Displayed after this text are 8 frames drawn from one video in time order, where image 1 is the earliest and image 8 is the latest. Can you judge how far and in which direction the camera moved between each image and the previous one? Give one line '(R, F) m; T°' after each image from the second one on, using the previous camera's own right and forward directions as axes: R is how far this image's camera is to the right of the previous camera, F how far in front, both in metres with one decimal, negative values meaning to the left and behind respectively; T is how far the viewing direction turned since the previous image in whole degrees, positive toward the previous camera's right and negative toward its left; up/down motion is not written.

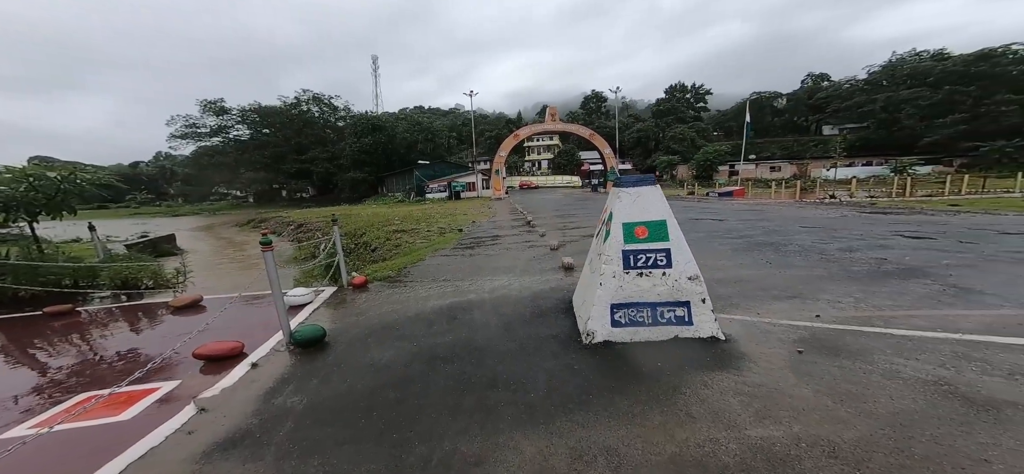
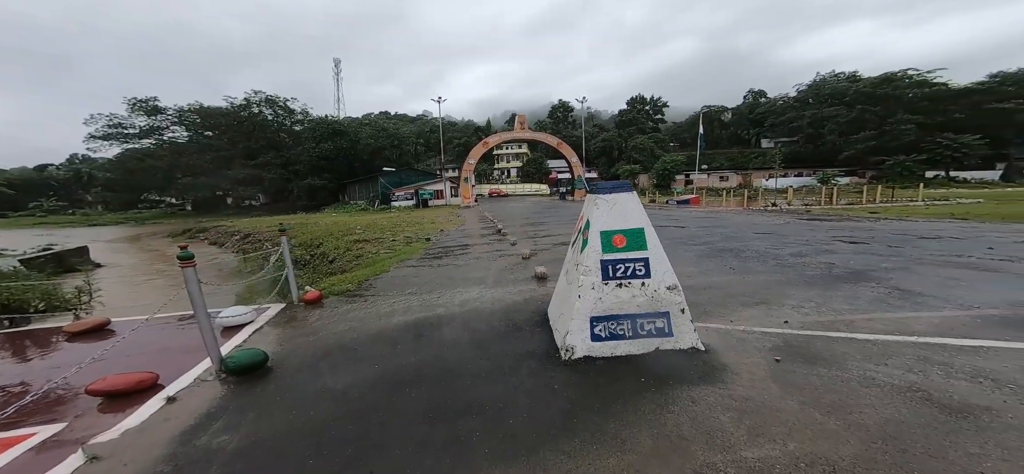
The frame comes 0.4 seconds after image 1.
(-0.1, +0.2) m; +6°
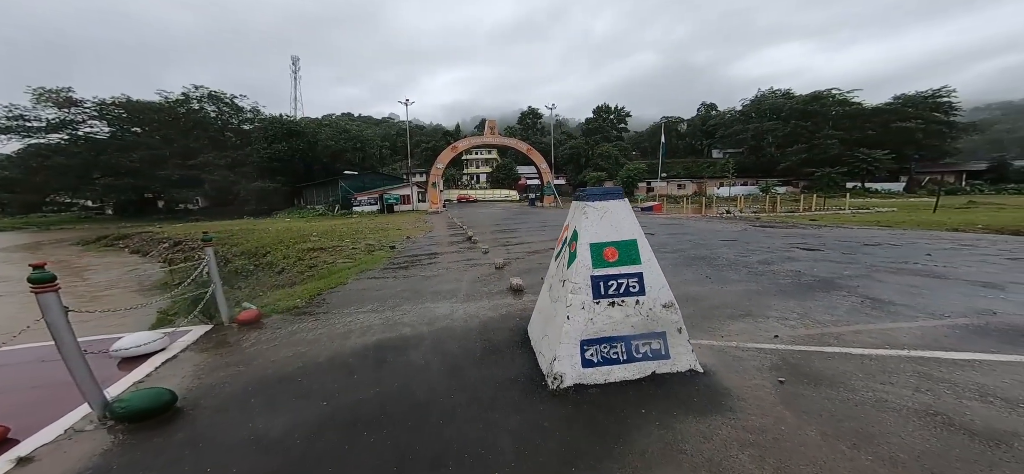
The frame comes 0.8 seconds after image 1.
(-0.1, +0.4) m; +5°
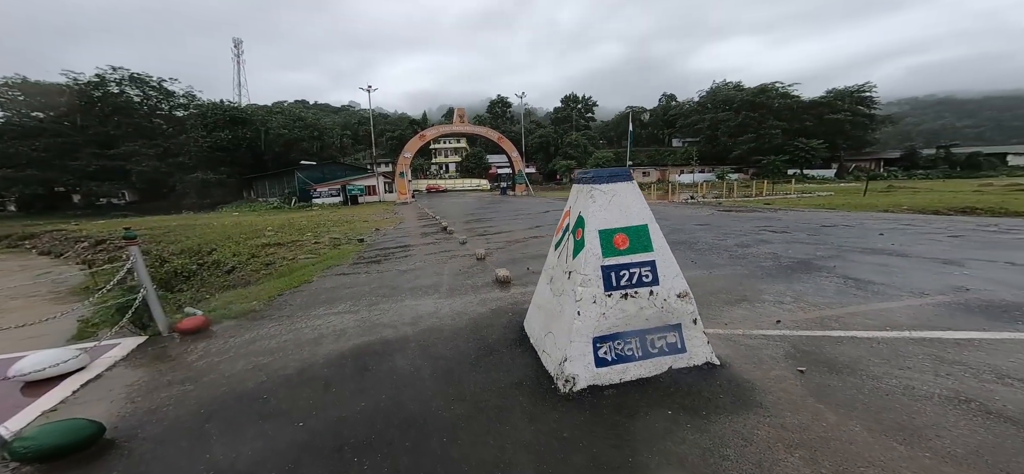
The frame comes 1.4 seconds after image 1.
(-0.2, +0.4) m; +5°
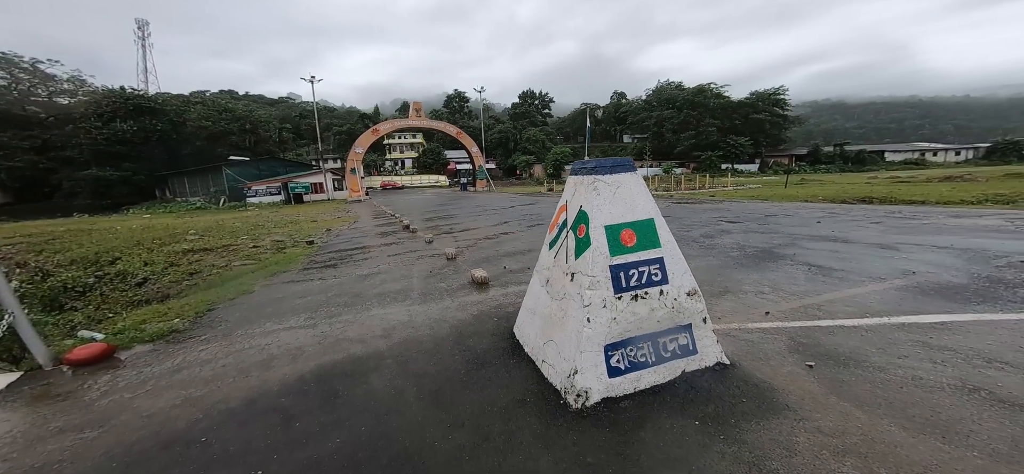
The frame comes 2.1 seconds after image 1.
(-0.3, +0.3) m; +7°
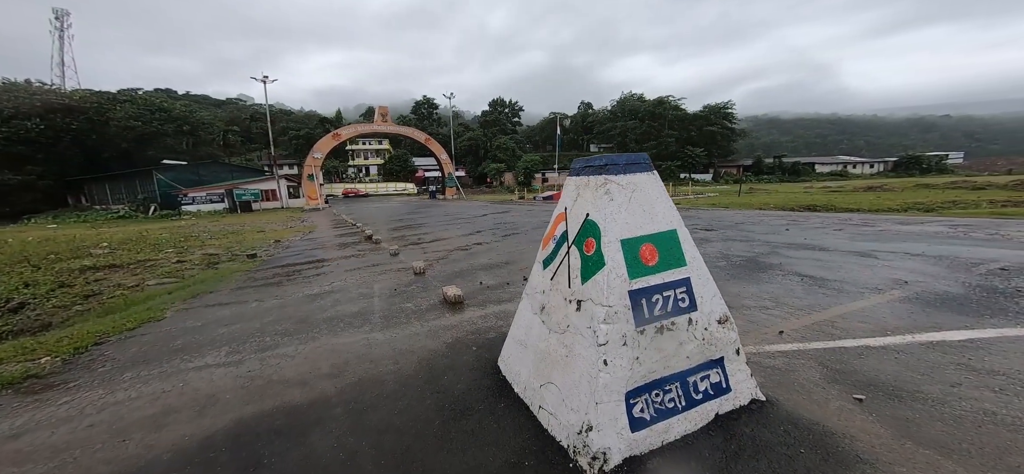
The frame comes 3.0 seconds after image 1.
(-0.1, +0.6) m; +5°
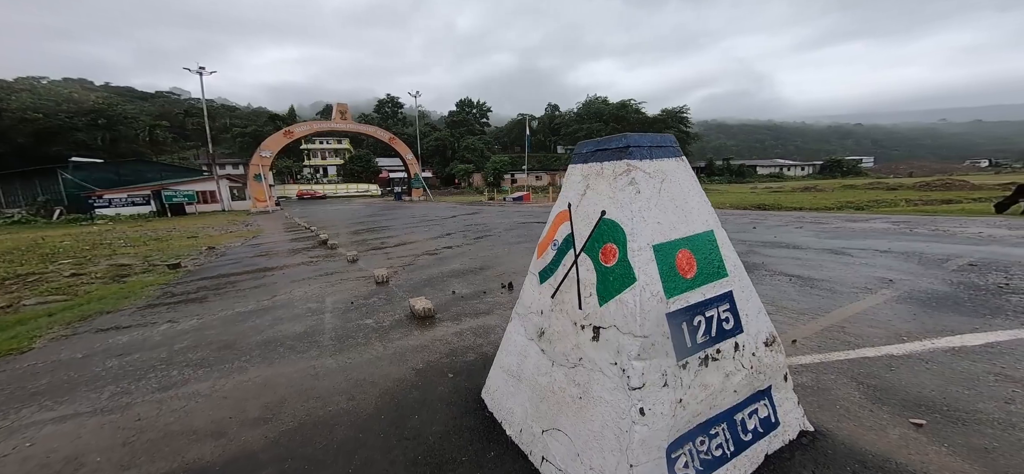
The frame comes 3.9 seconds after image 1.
(-0.1, +0.5) m; +5°
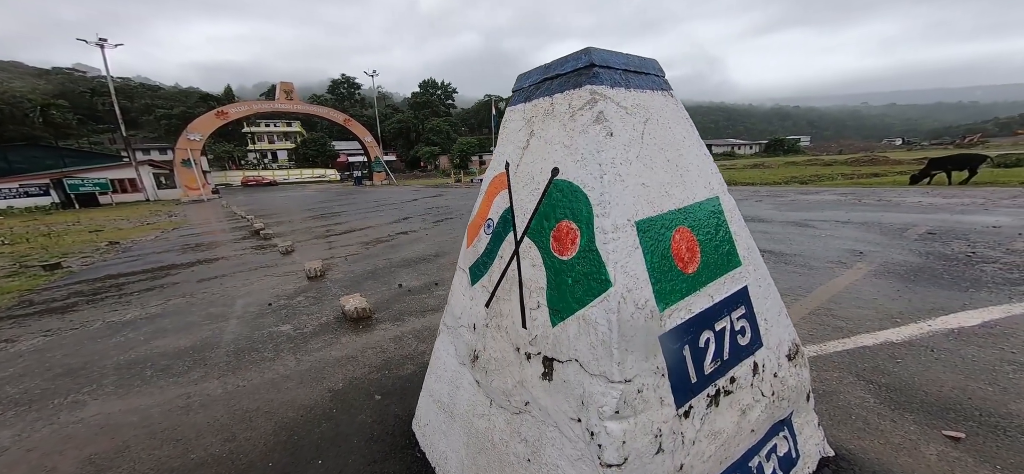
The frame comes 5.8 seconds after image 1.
(+0.2, +0.6) m; +4°
